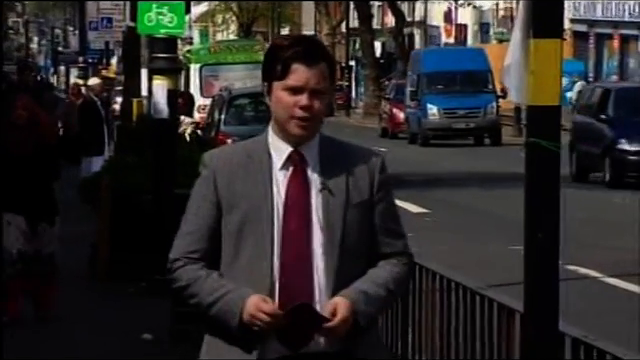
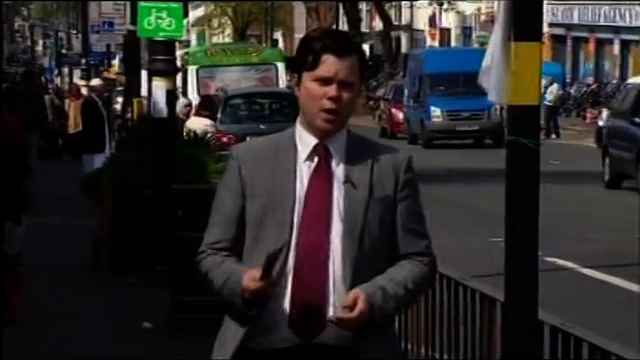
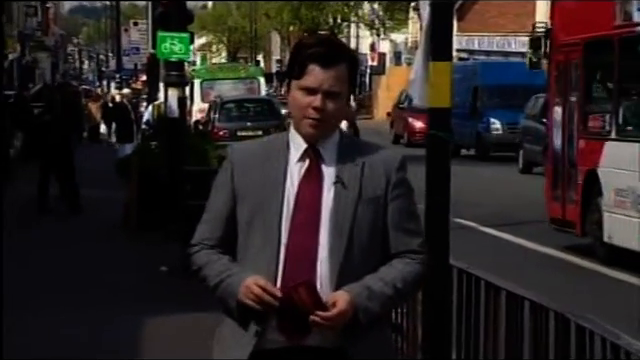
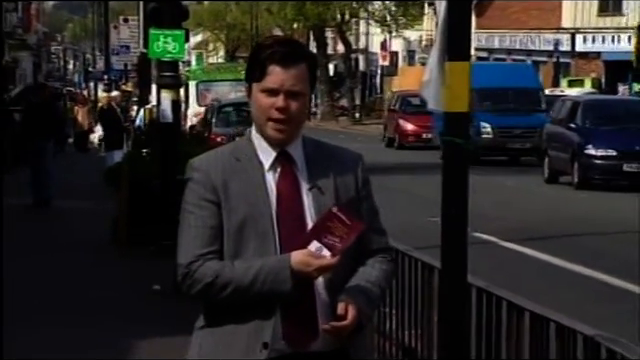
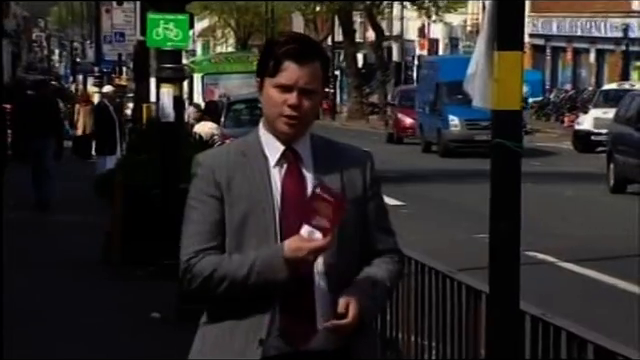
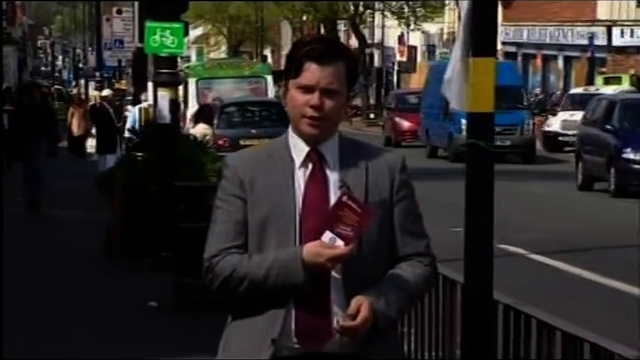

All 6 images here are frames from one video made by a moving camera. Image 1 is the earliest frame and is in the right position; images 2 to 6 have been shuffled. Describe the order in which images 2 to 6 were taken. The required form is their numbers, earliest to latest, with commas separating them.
2, 5, 6, 4, 3
